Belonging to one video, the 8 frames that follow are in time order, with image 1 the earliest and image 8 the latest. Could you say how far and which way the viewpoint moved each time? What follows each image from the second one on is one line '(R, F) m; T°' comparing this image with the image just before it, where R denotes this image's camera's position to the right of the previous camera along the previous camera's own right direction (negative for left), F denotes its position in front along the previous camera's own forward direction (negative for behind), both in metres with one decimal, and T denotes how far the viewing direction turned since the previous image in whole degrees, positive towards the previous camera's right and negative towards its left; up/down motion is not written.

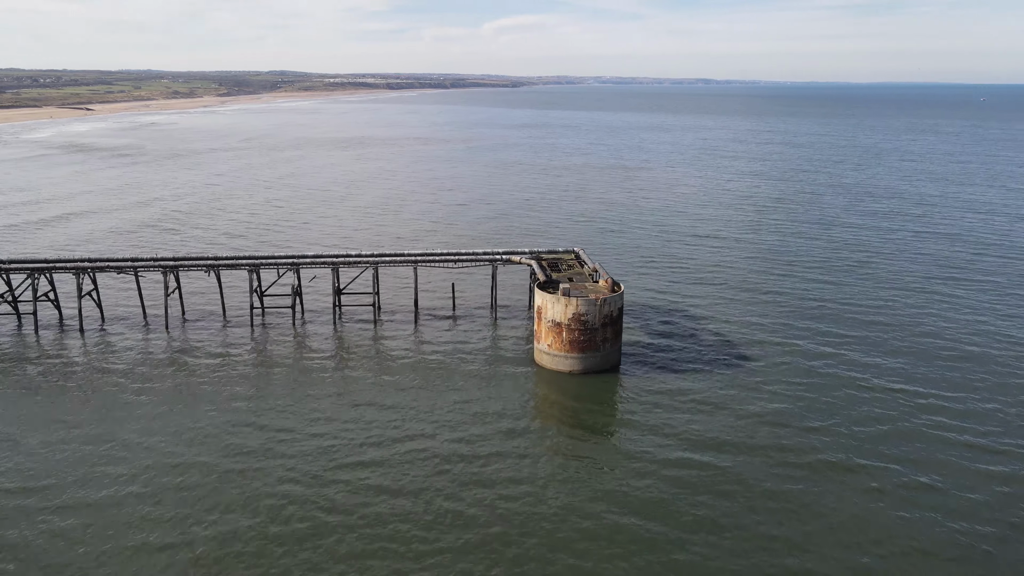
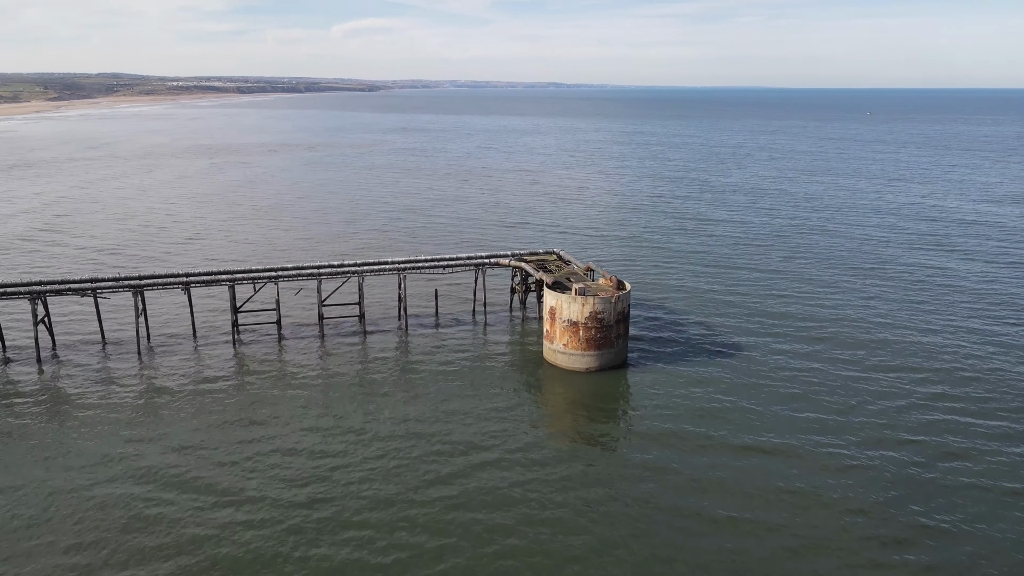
(-7.0, +2.7) m; +9°
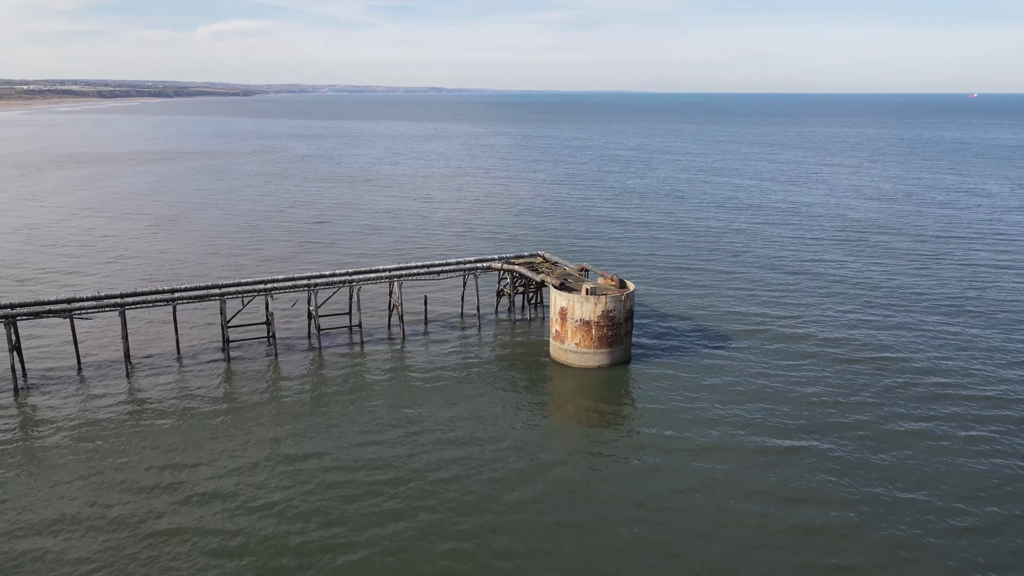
(-5.7, +1.7) m; +7°
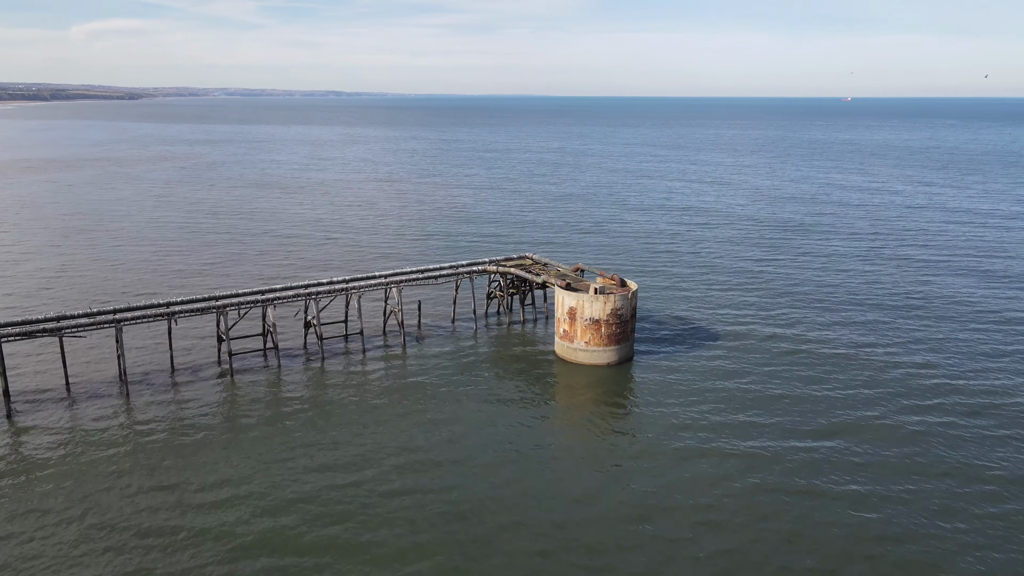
(-4.6, +1.1) m; +6°
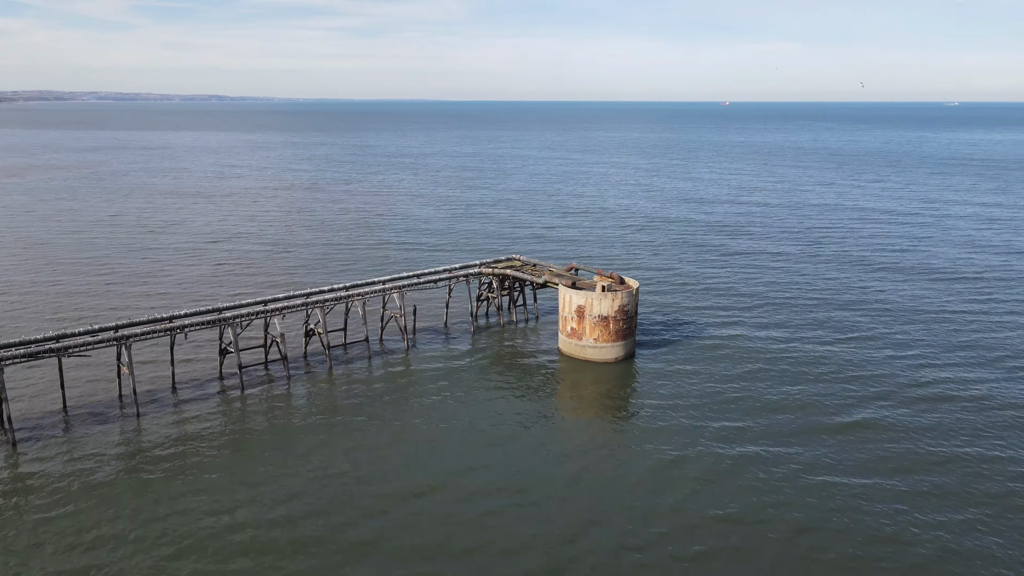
(-4.8, +0.8) m; +6°
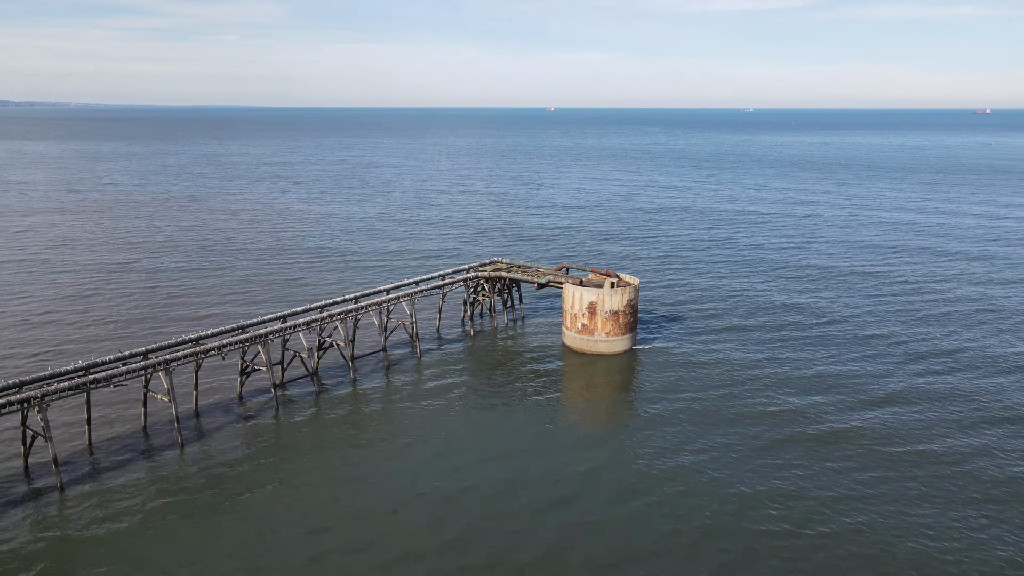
(-7.4, -0.2) m; +9°
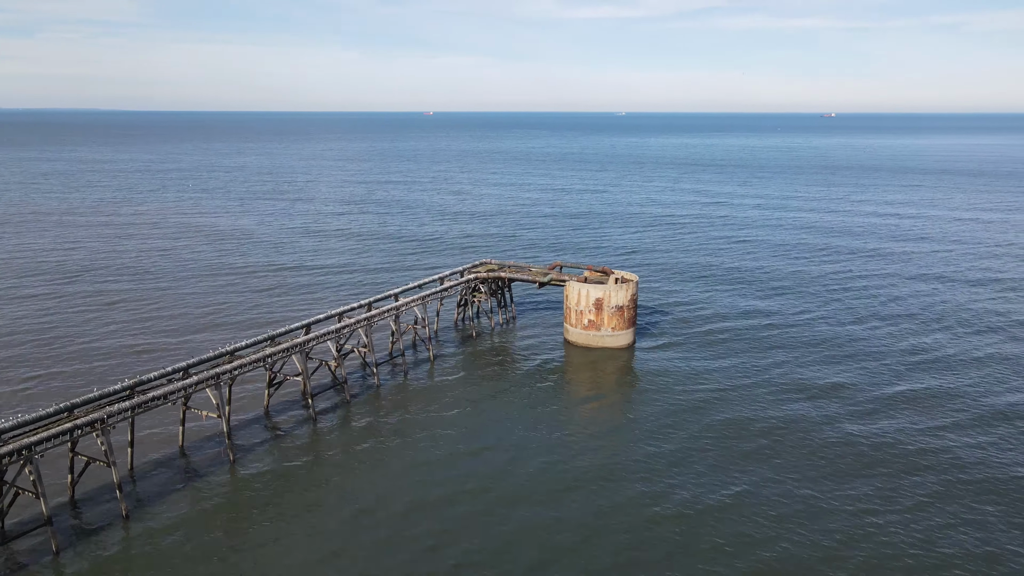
(-5.5, -1.1) m; +6°
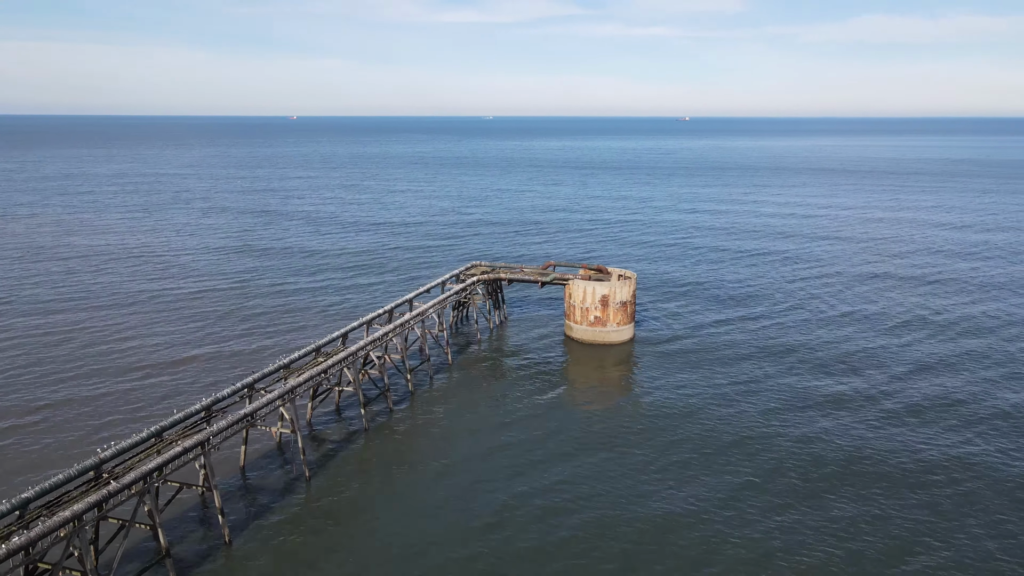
(-6.6, -0.4) m; +6°
